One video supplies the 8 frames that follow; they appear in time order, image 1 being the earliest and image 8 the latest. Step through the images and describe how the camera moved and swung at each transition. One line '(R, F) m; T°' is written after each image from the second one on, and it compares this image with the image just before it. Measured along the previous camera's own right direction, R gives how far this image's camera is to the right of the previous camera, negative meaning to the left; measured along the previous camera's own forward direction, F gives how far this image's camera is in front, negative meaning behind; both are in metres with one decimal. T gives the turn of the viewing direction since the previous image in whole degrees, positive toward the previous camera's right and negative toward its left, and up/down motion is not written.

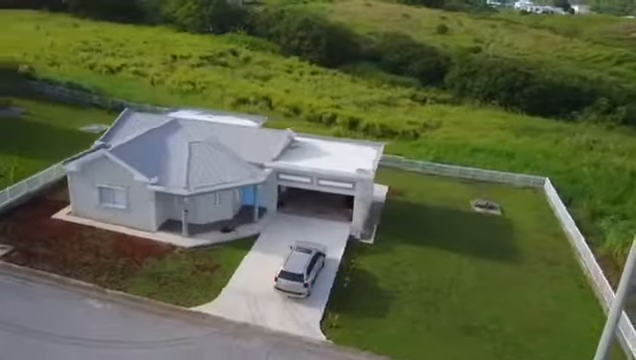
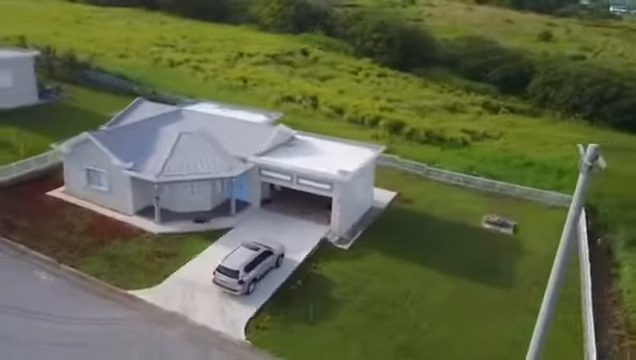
(+5.5, +1.2) m; -11°
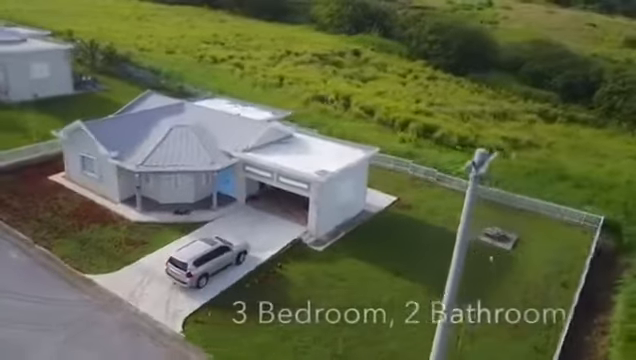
(+4.2, +0.8) m; -8°
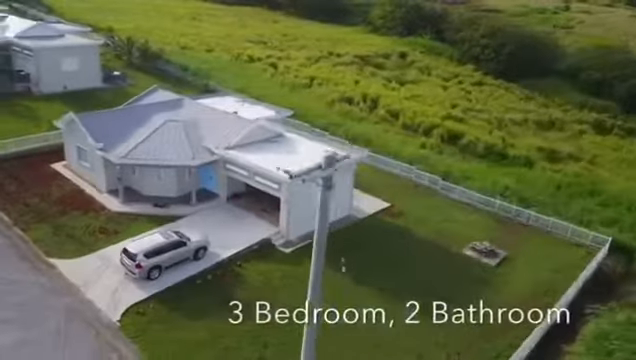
(+4.2, +0.6) m; -7°
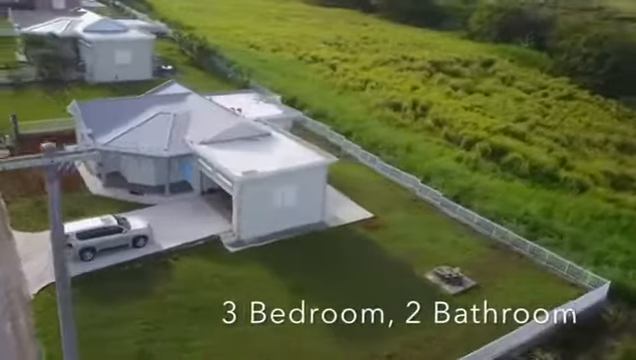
(+7.0, +1.5) m; -13°
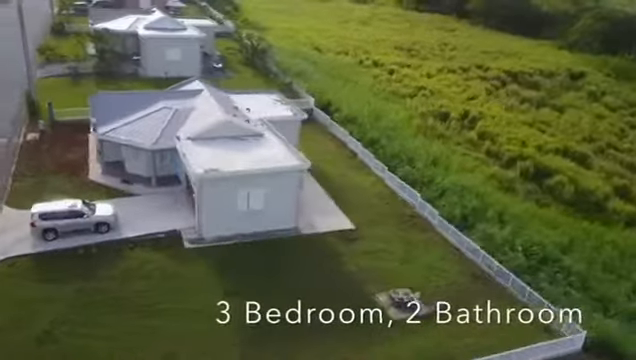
(+6.2, +1.4) m; -12°
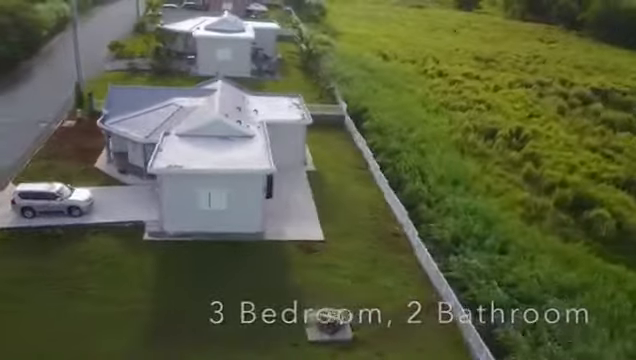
(+6.7, +1.5) m; -13°
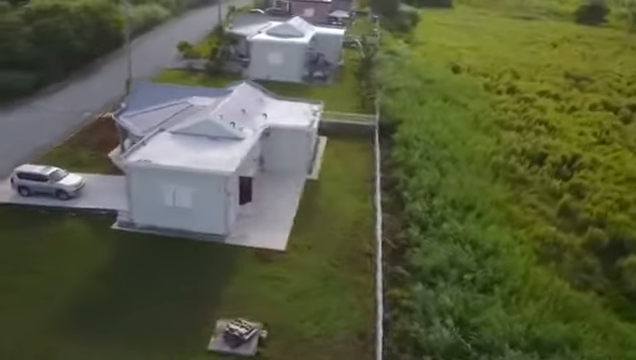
(+6.9, +1.7) m; -13°
